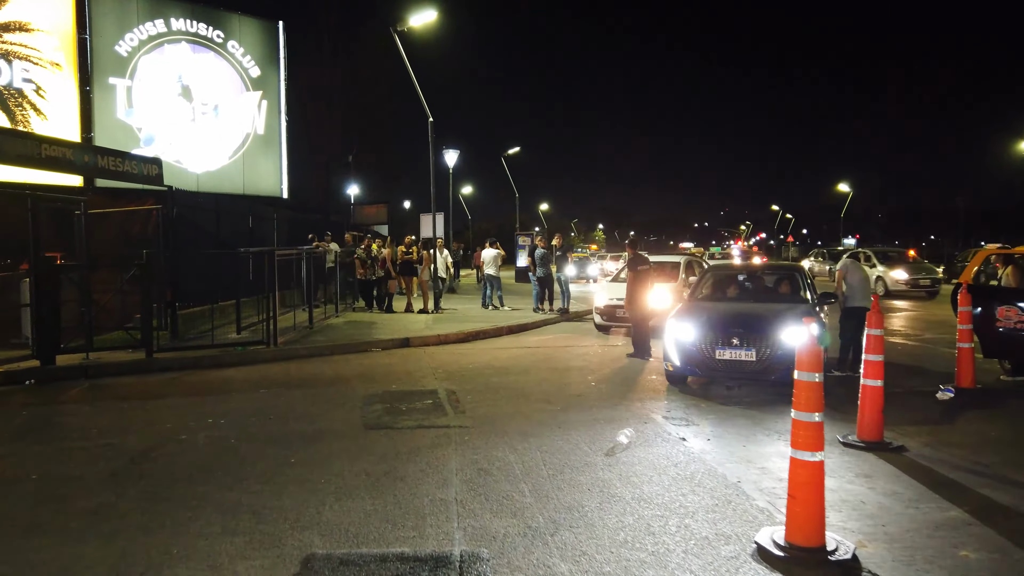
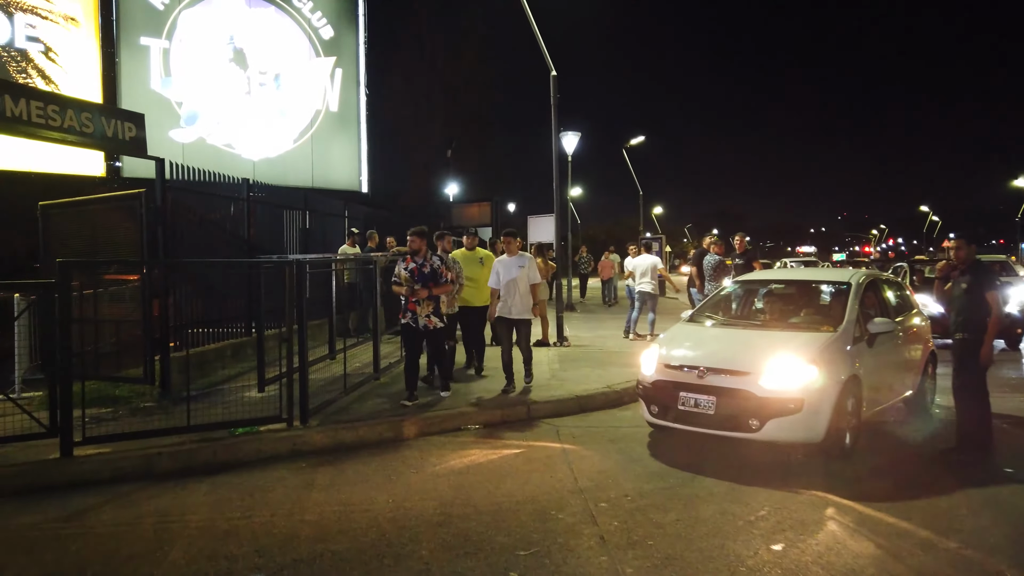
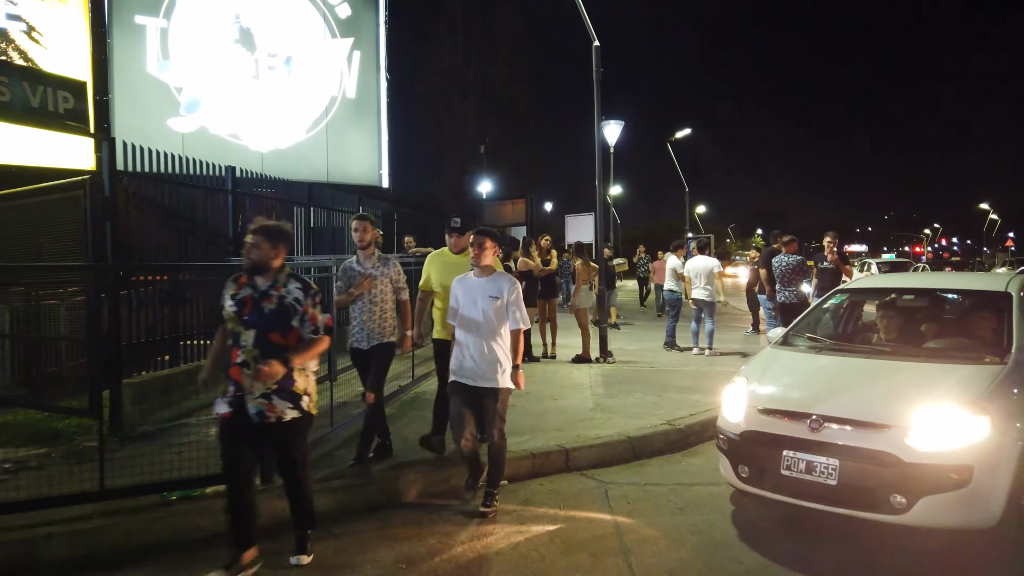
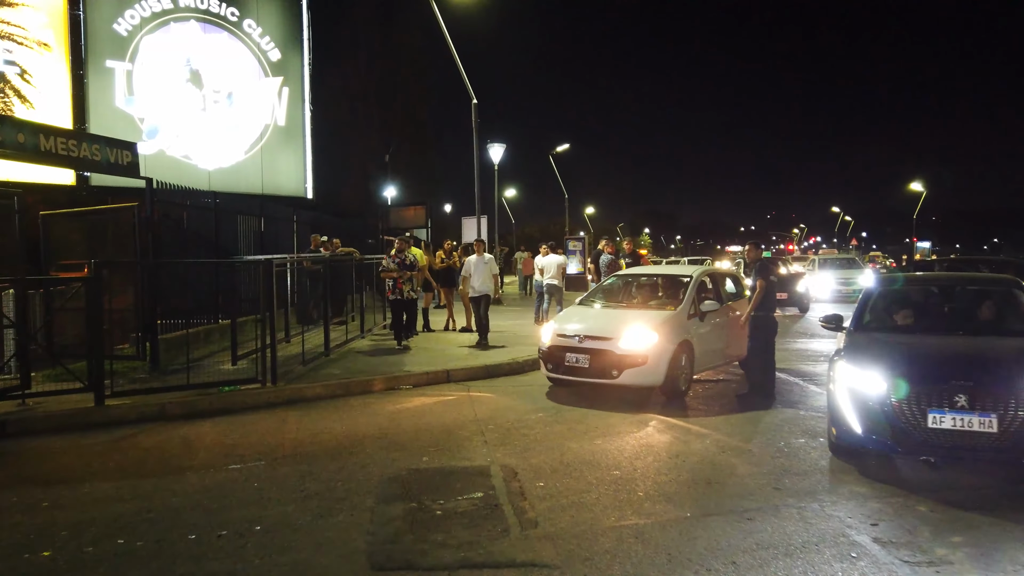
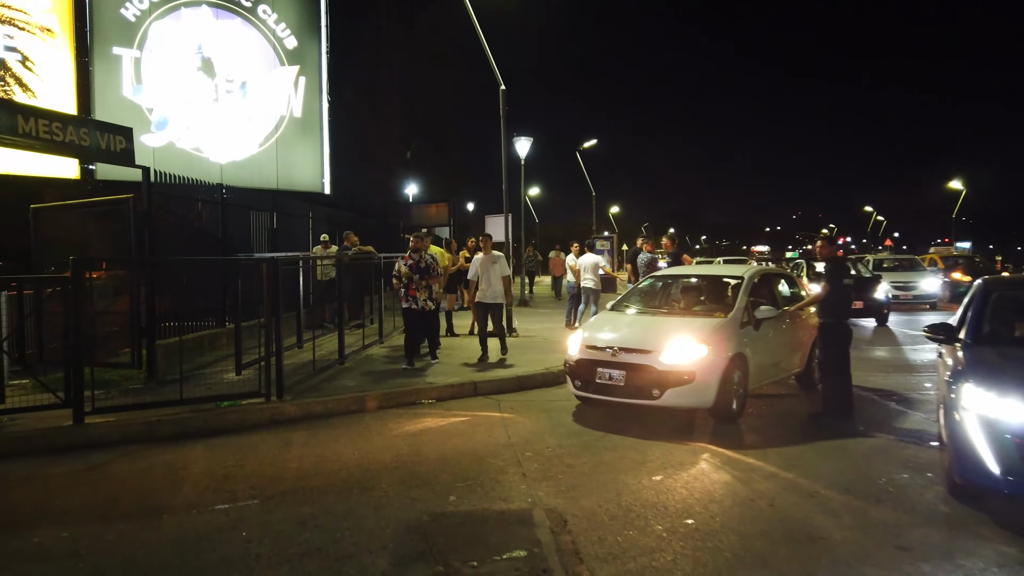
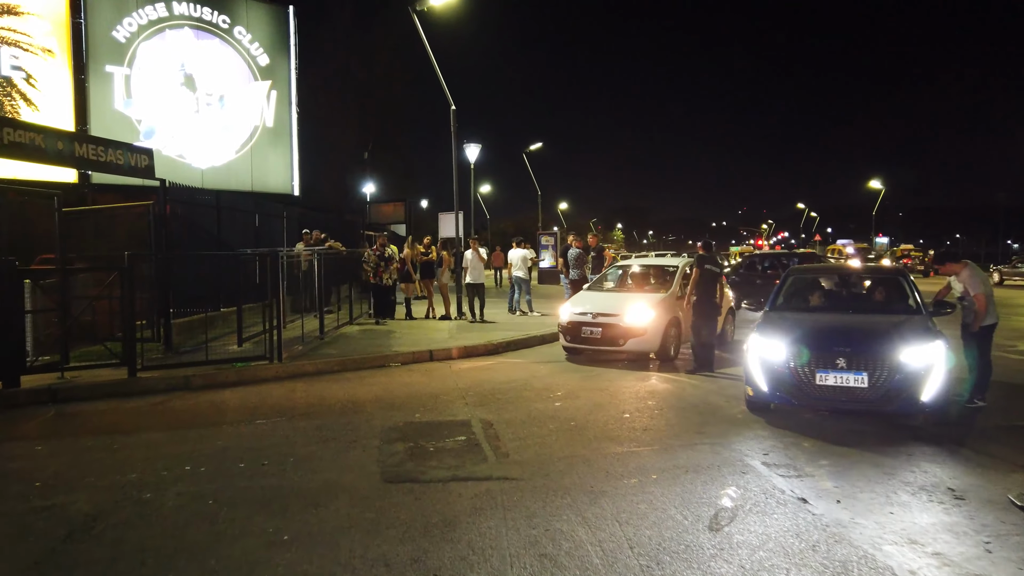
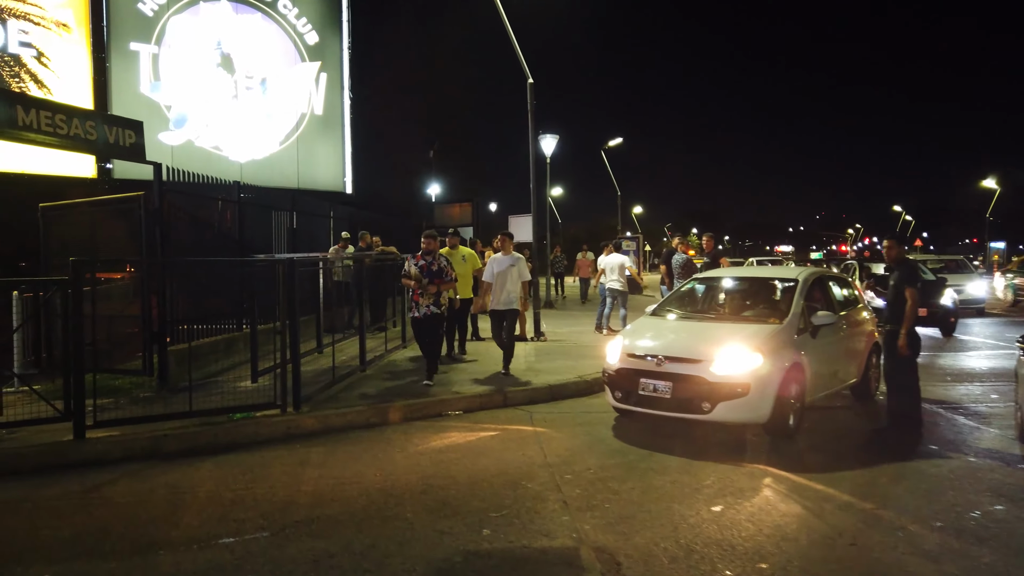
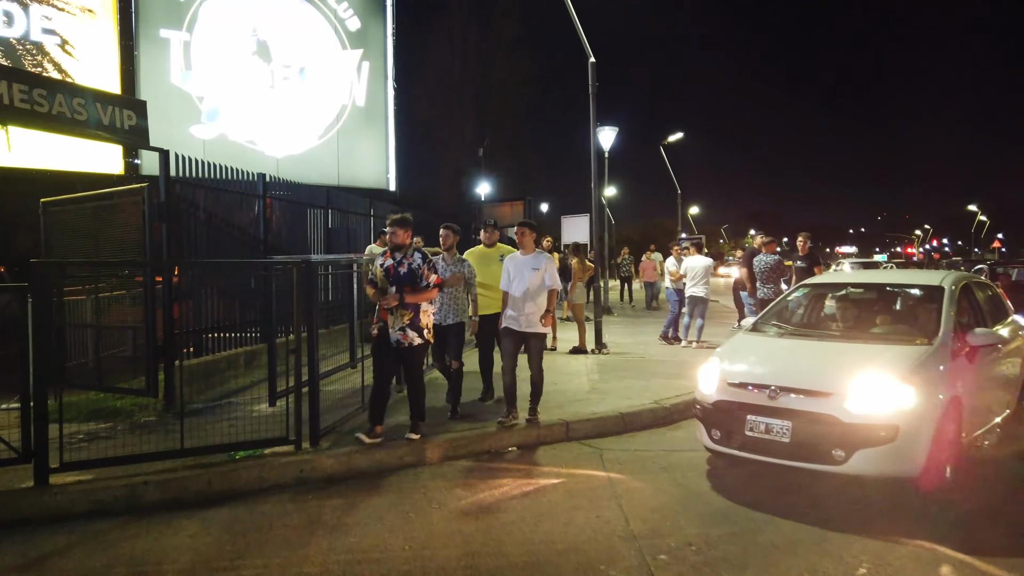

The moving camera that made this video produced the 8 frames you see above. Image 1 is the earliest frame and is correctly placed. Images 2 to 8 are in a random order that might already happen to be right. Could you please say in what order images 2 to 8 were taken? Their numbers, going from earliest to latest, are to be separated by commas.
6, 4, 5, 7, 2, 8, 3
